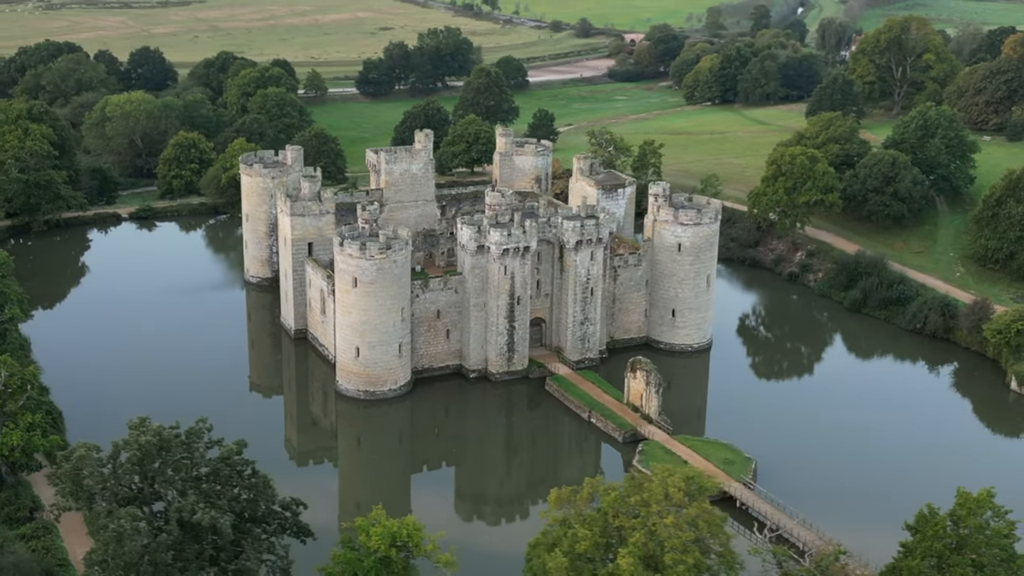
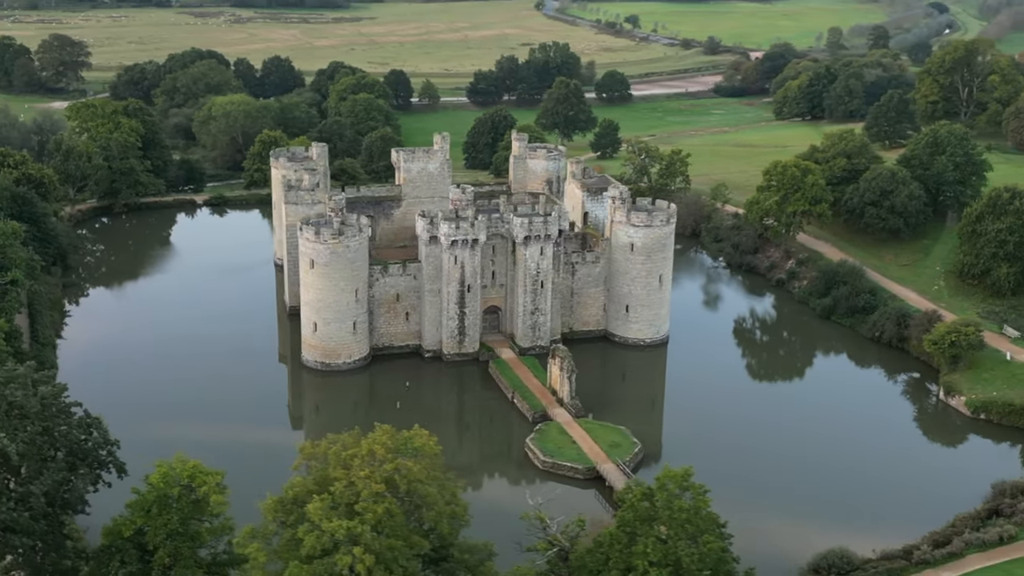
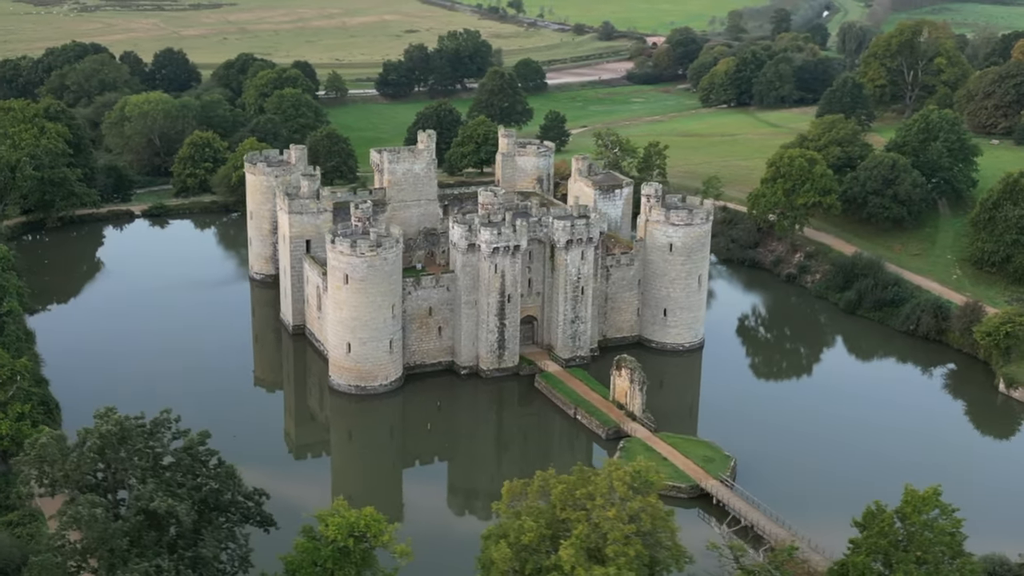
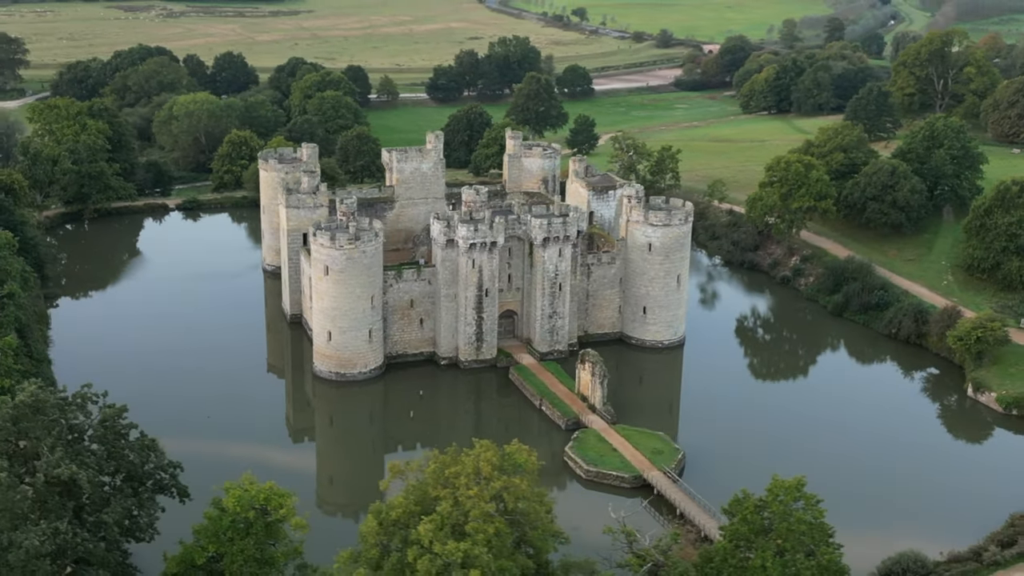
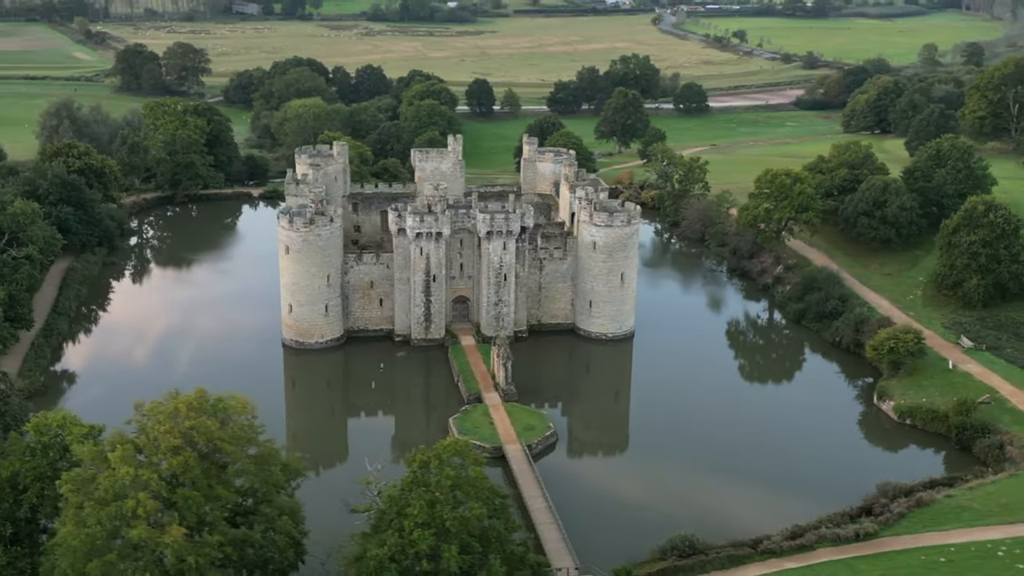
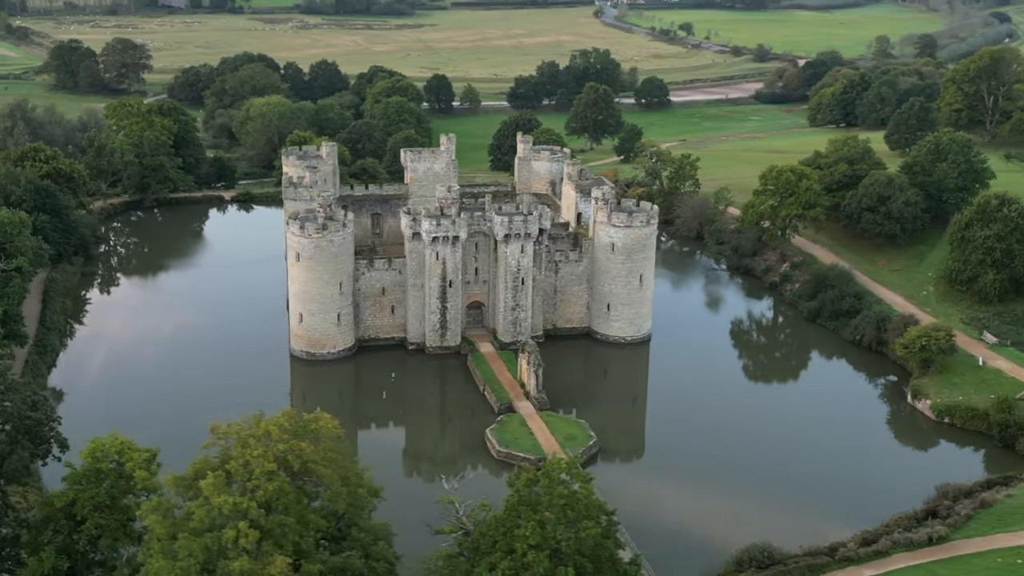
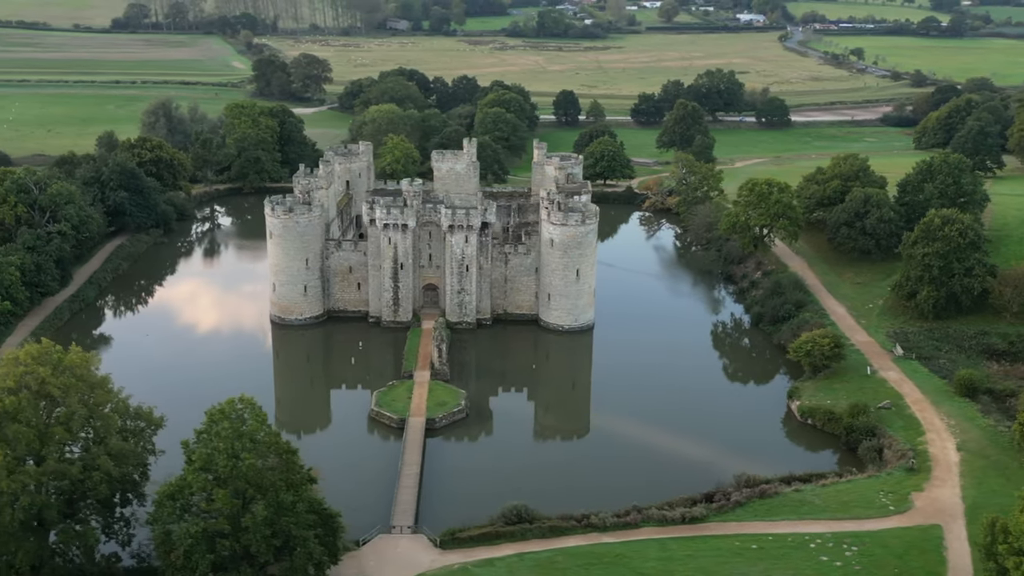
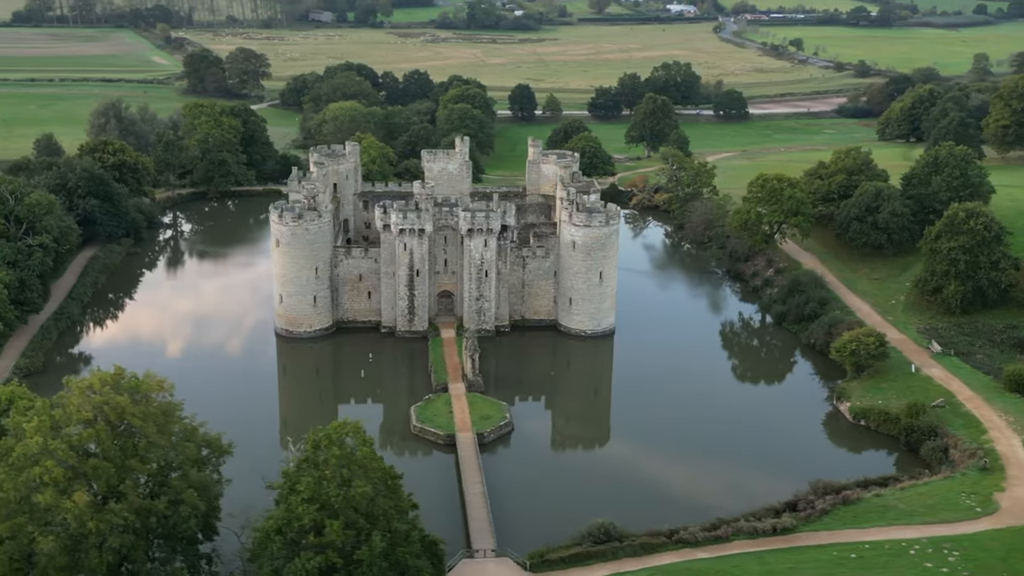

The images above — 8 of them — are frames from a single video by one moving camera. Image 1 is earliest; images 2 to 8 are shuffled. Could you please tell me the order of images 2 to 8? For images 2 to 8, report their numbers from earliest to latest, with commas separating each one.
3, 4, 2, 6, 5, 8, 7
